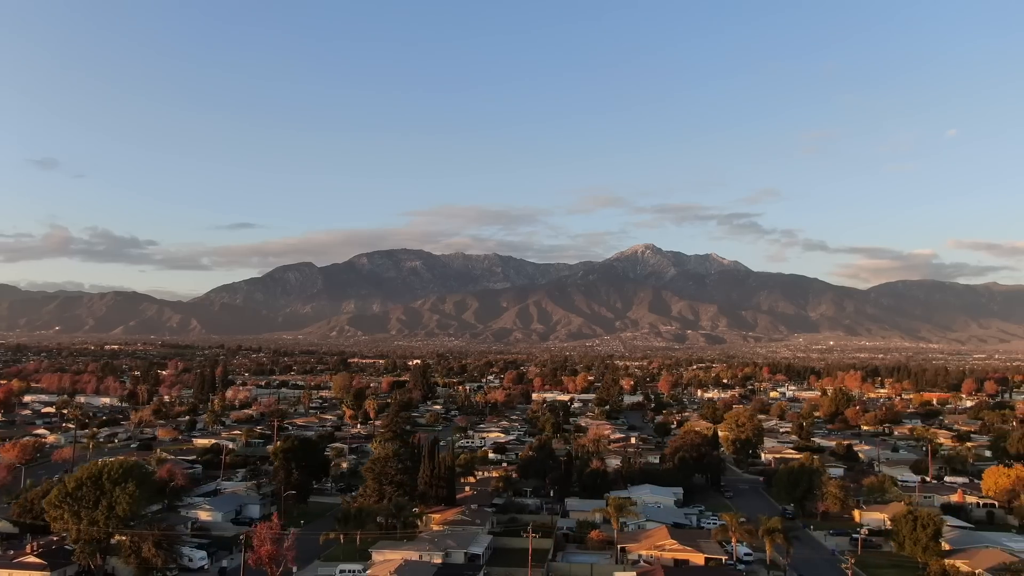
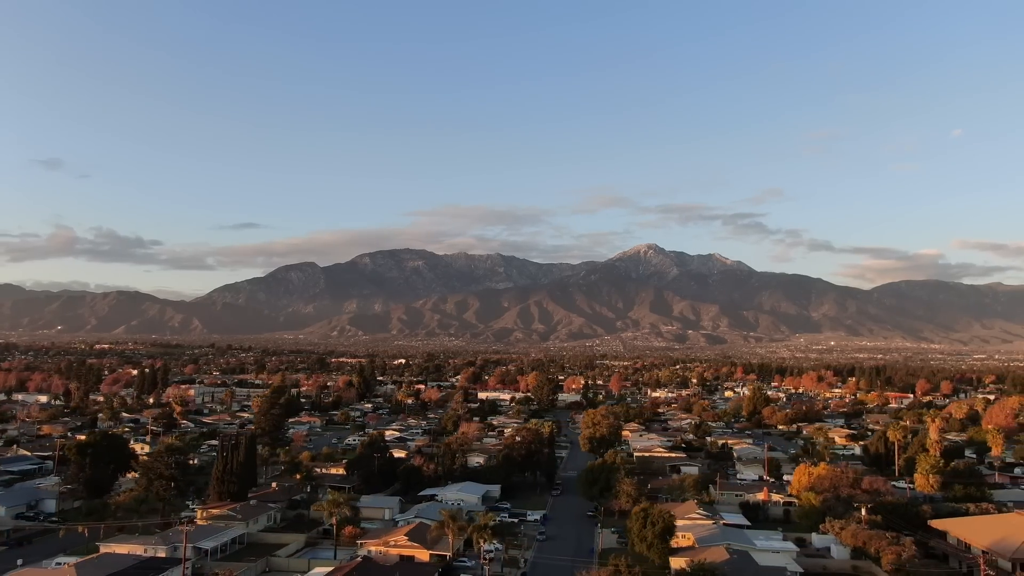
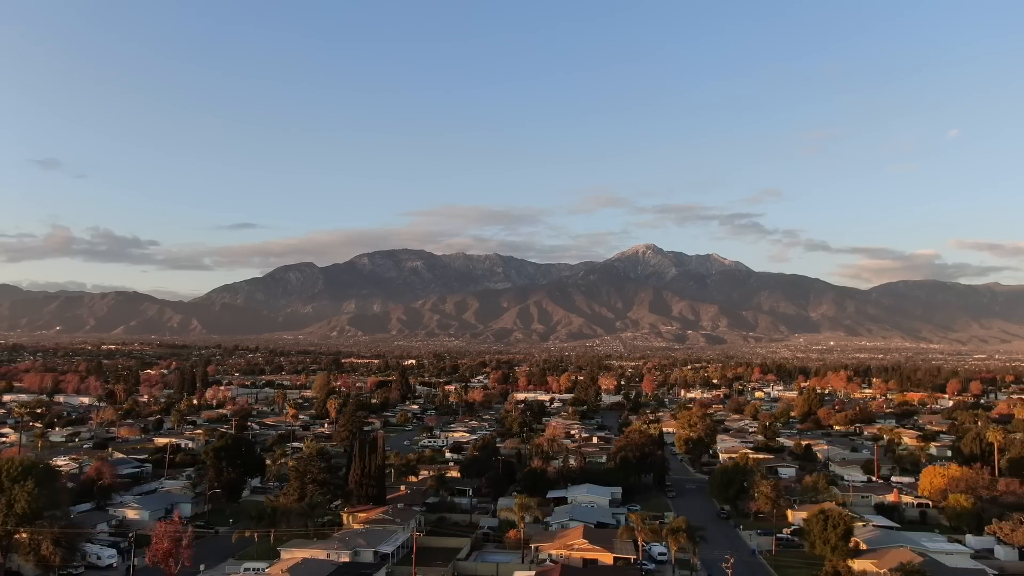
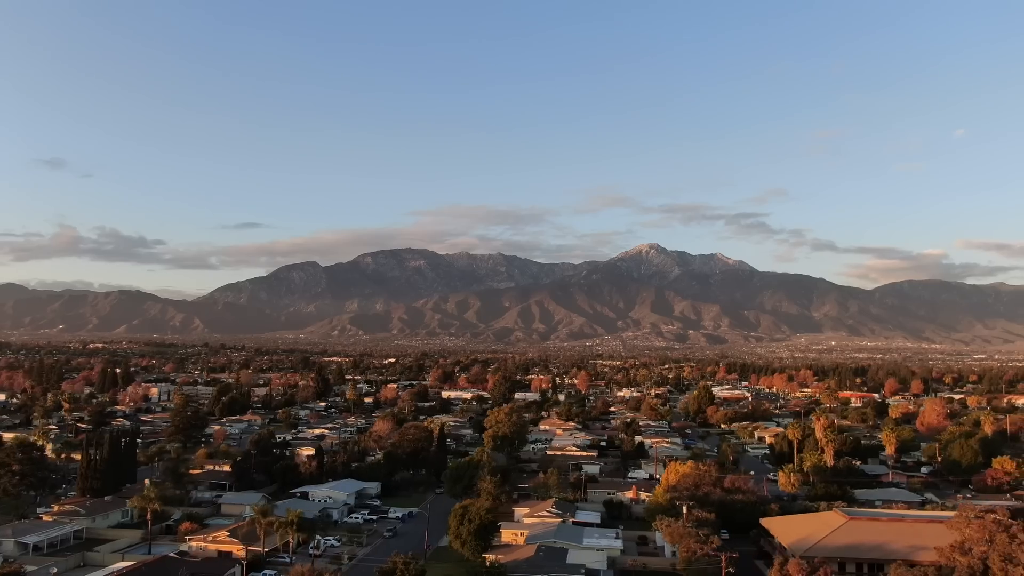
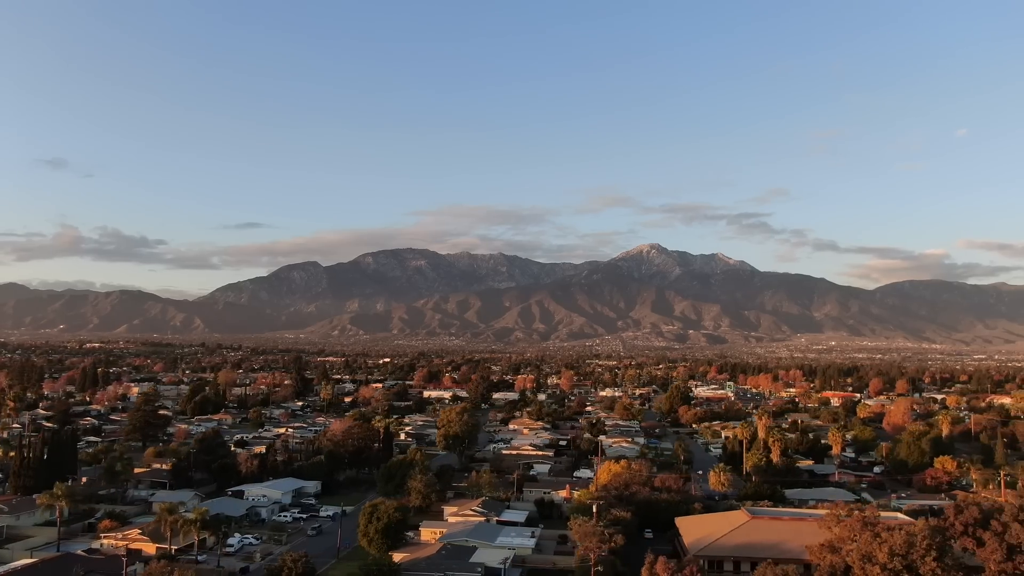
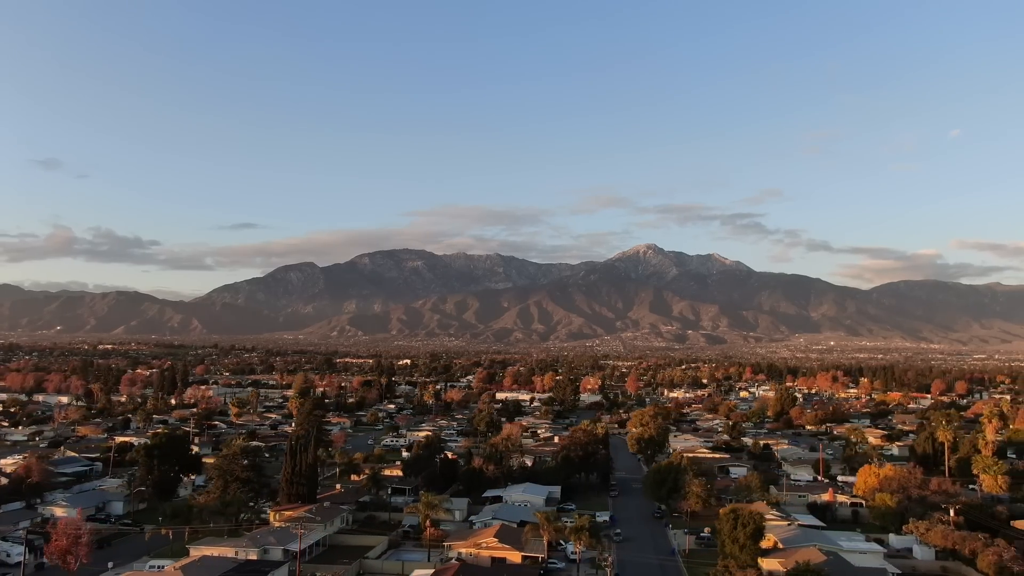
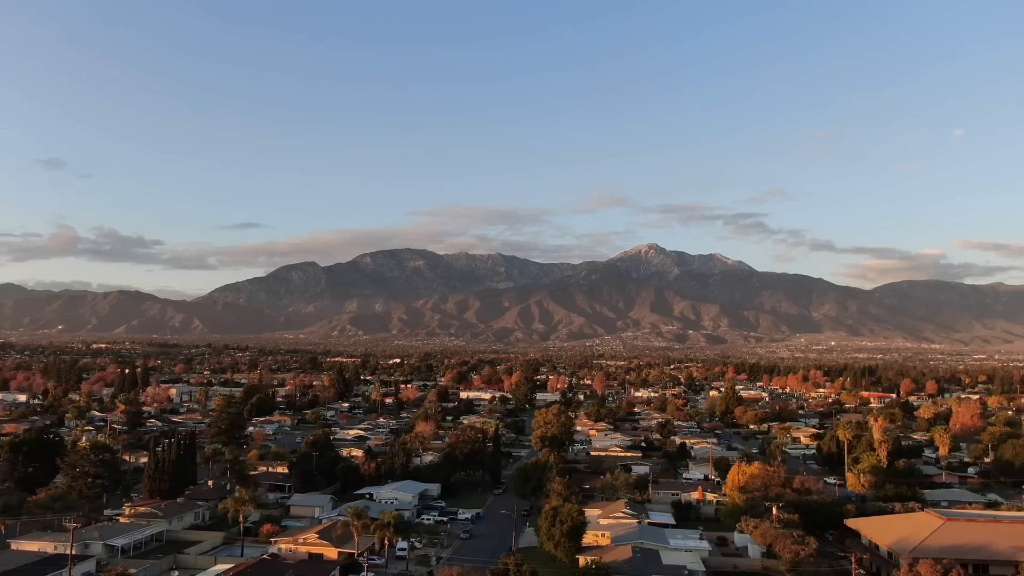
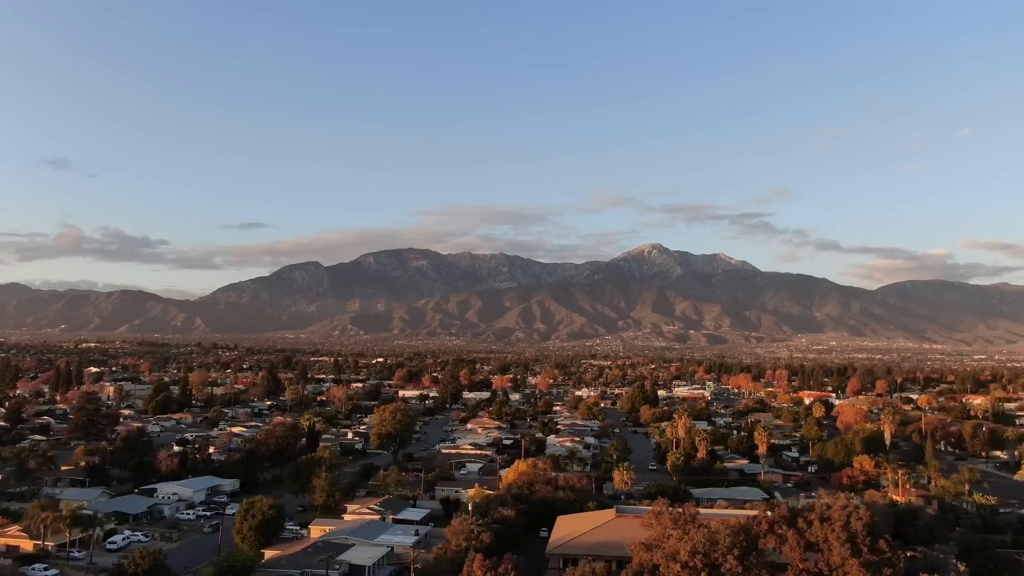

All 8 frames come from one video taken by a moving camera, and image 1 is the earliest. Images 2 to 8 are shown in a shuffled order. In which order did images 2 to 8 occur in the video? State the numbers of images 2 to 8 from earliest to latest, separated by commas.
3, 6, 2, 7, 4, 5, 8
